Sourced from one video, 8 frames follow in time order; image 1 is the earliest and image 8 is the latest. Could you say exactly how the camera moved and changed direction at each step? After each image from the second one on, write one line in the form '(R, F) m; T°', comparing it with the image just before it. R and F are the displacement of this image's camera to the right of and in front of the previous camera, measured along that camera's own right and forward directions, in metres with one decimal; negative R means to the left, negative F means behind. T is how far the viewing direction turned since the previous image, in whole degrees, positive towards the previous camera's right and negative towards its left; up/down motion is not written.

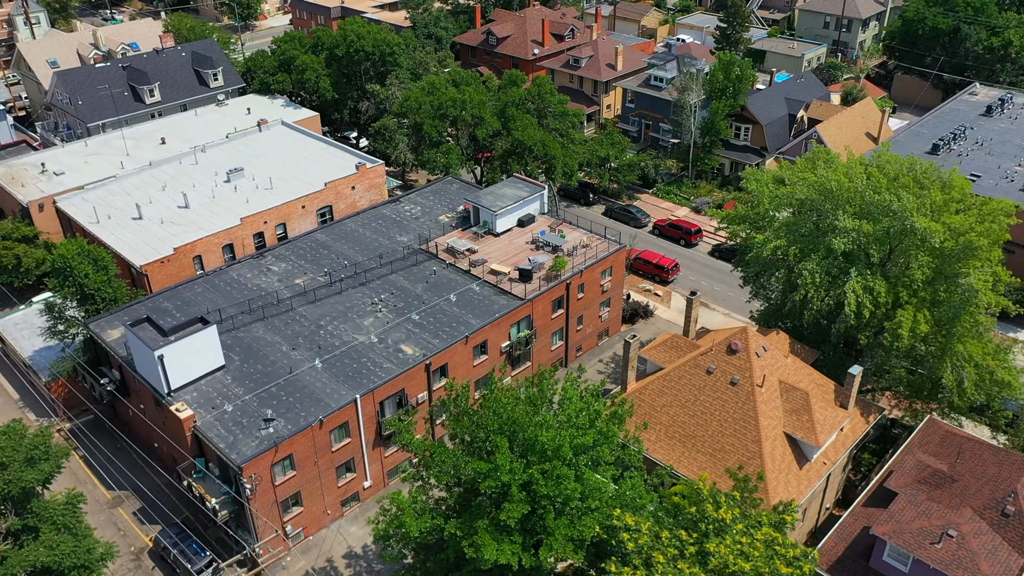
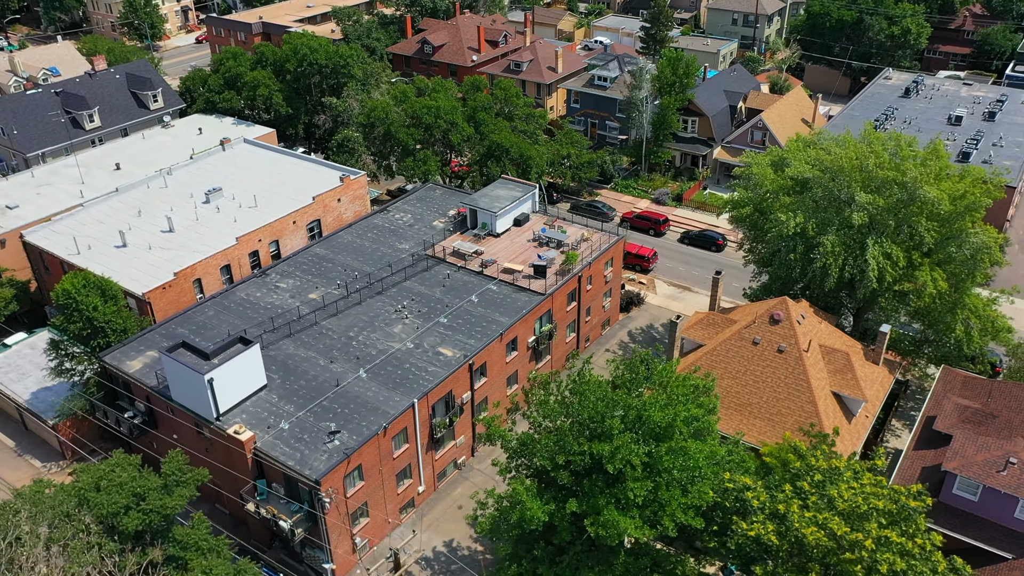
(-6.4, -0.5) m; +8°
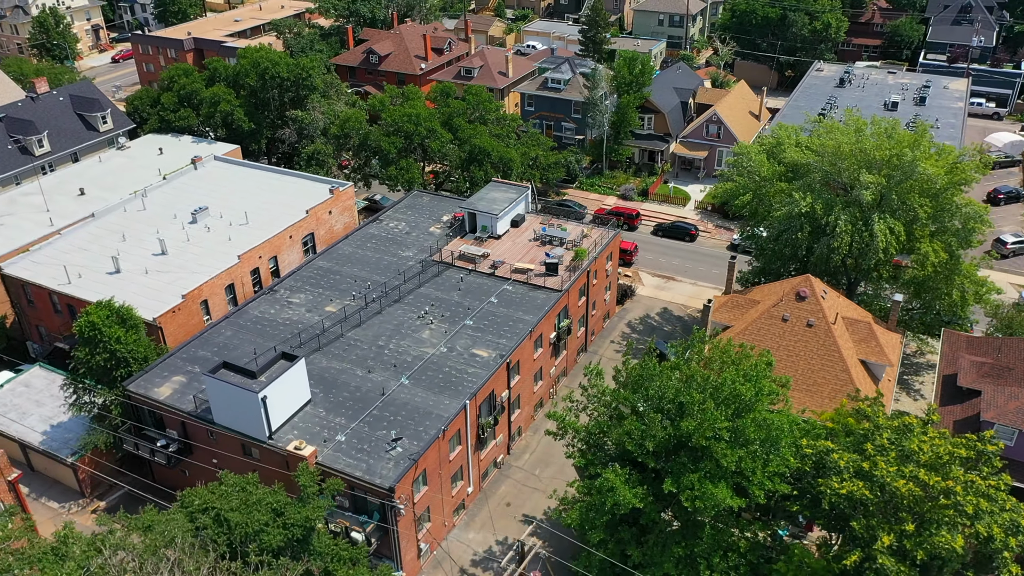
(-5.6, -0.4) m; +7°
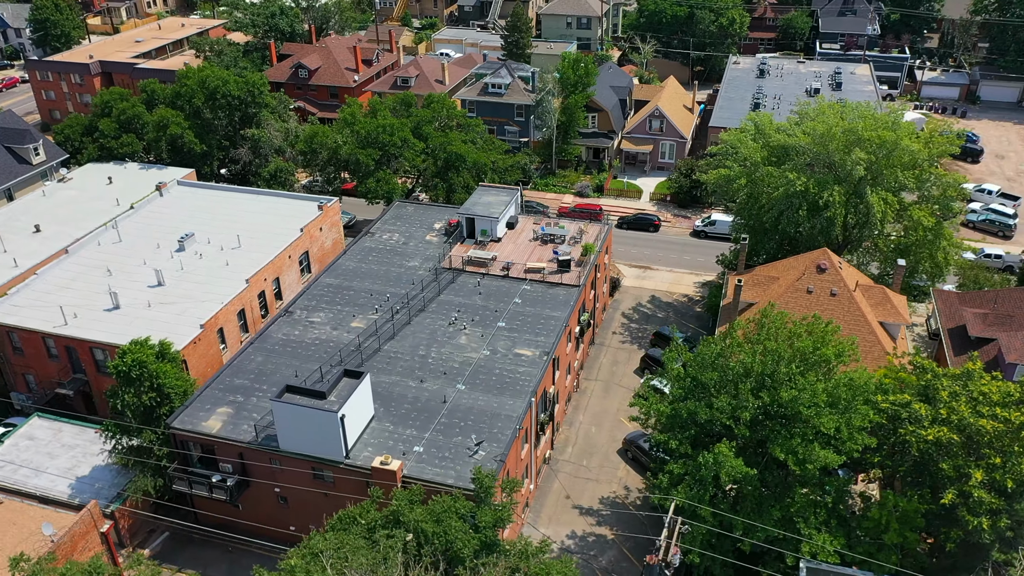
(-7.3, -0.1) m; +9°
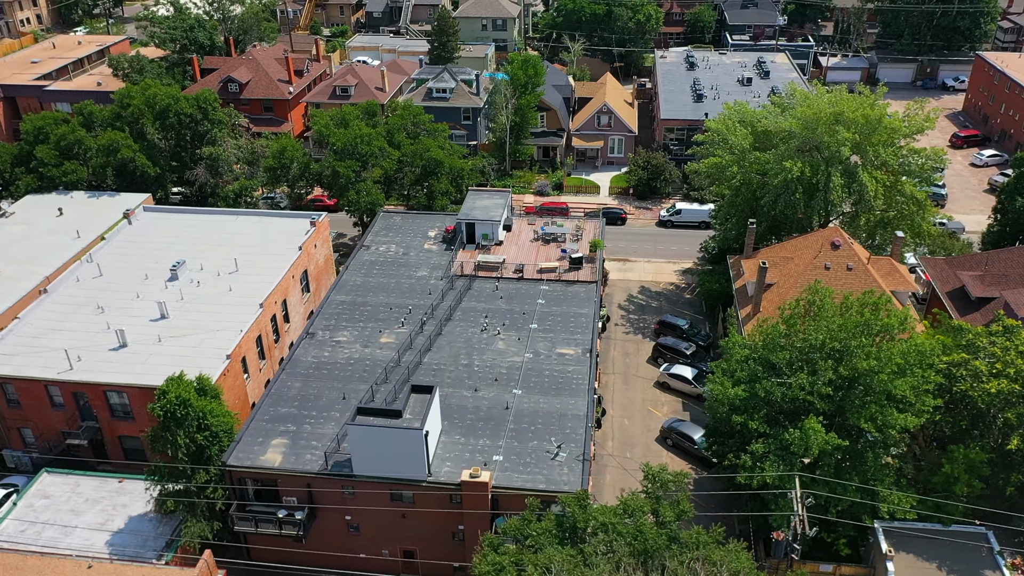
(-7.1, +0.7) m; +8°
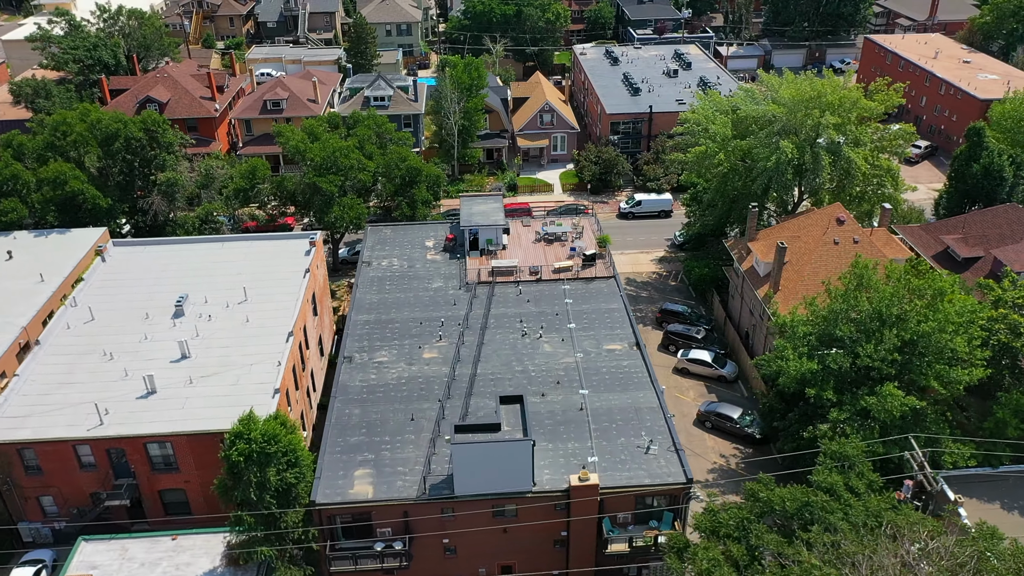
(-8.0, +1.0) m; +10°
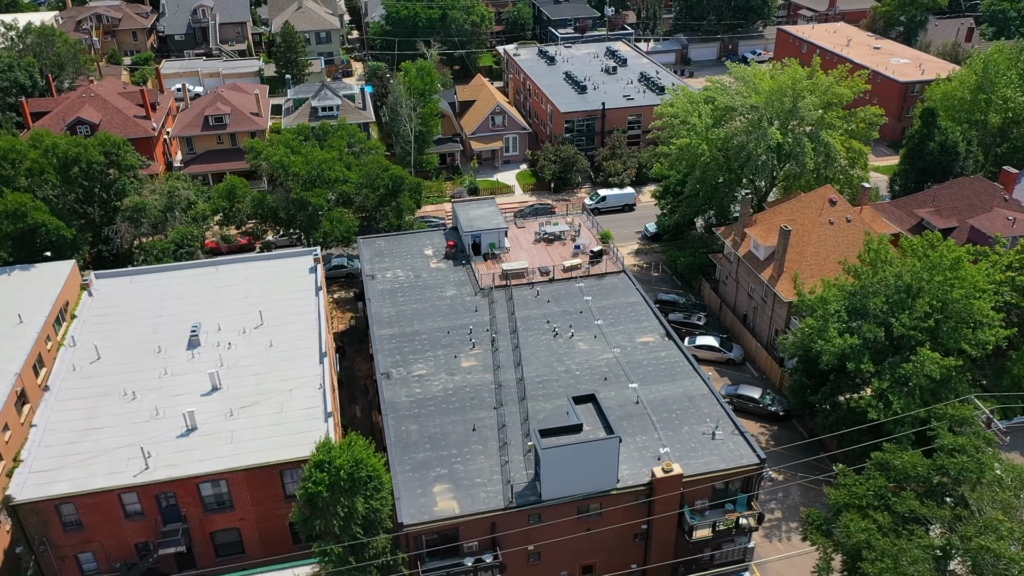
(-6.5, +0.7) m; +8°
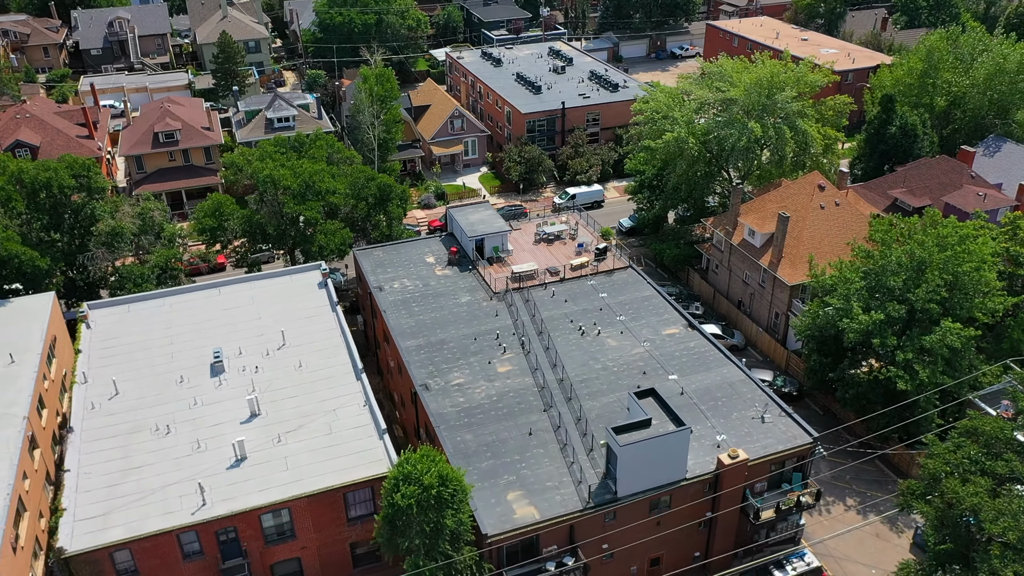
(-5.6, +0.5) m; +7°
